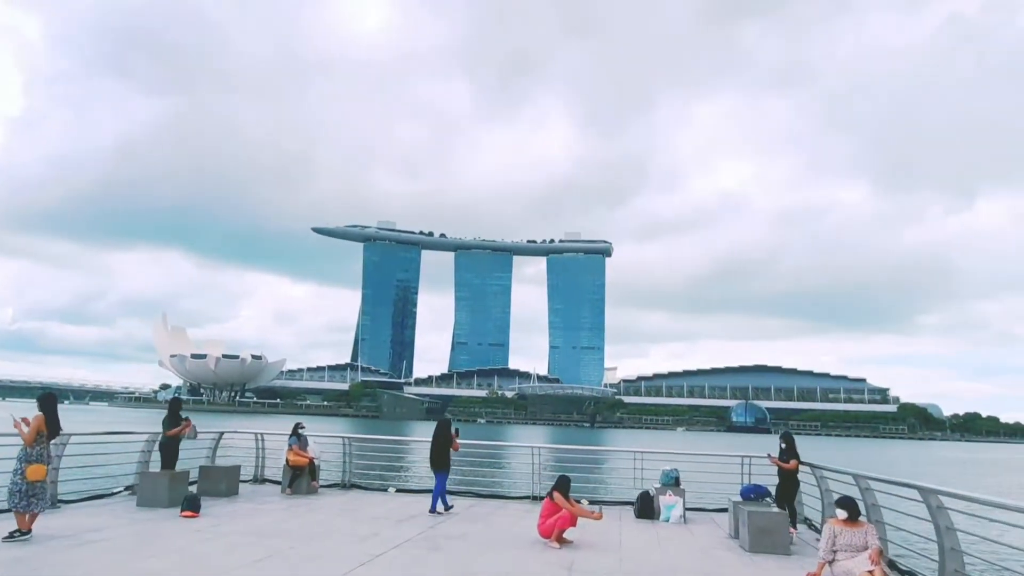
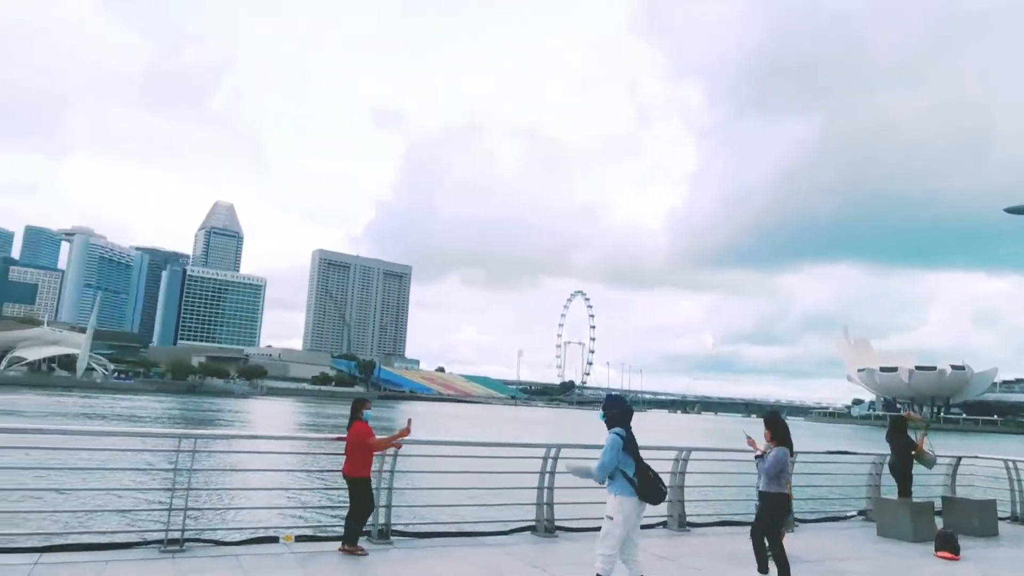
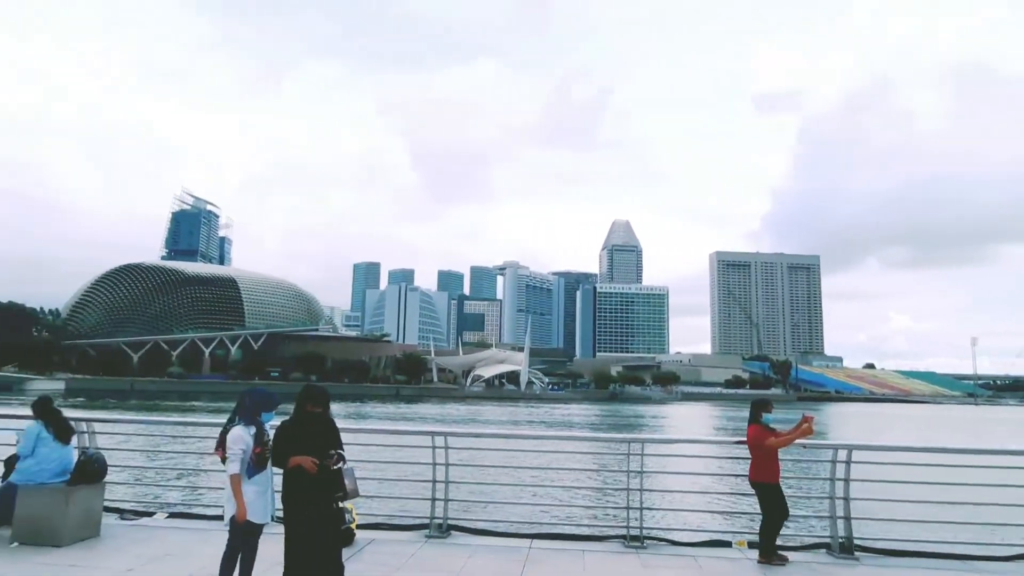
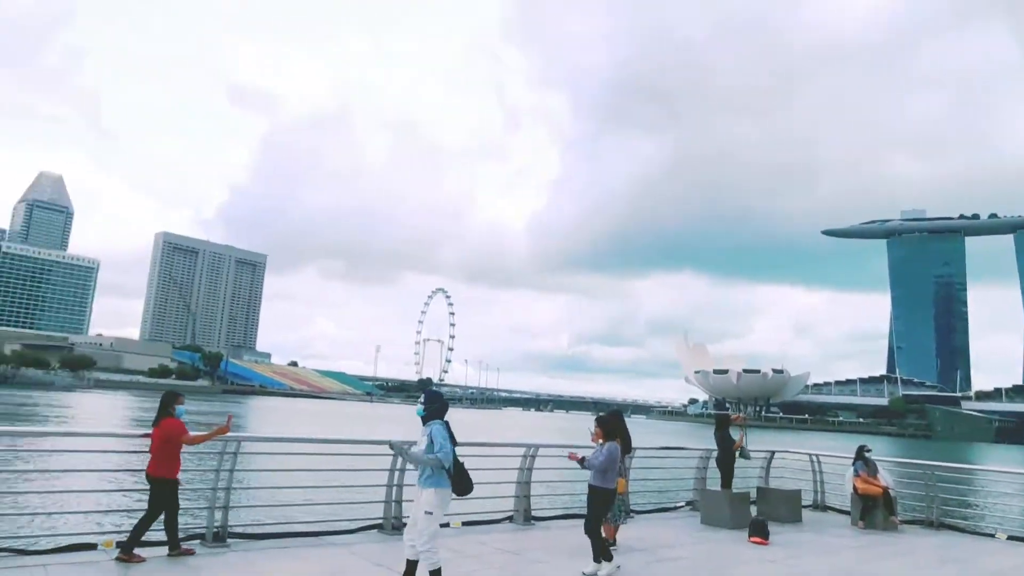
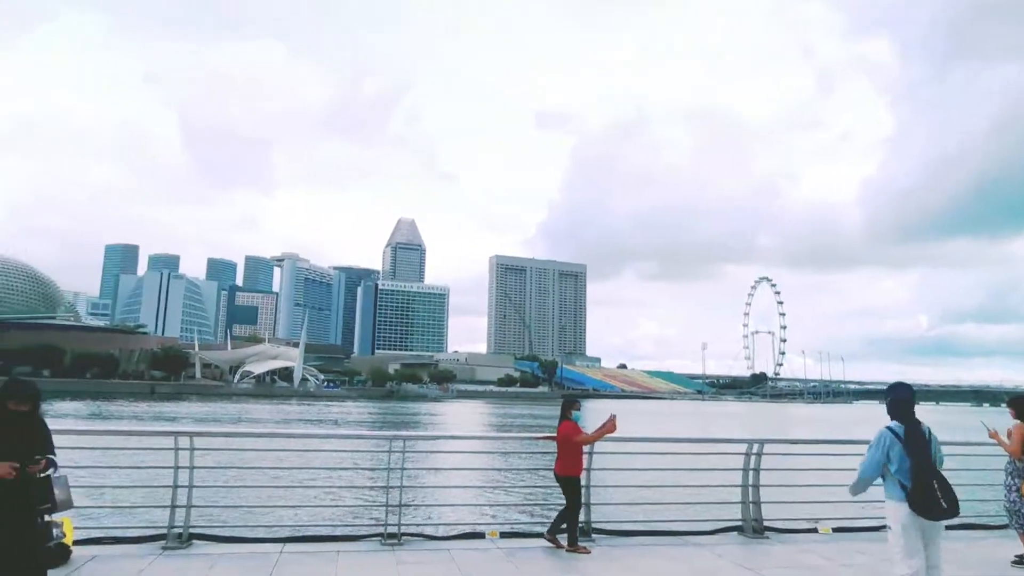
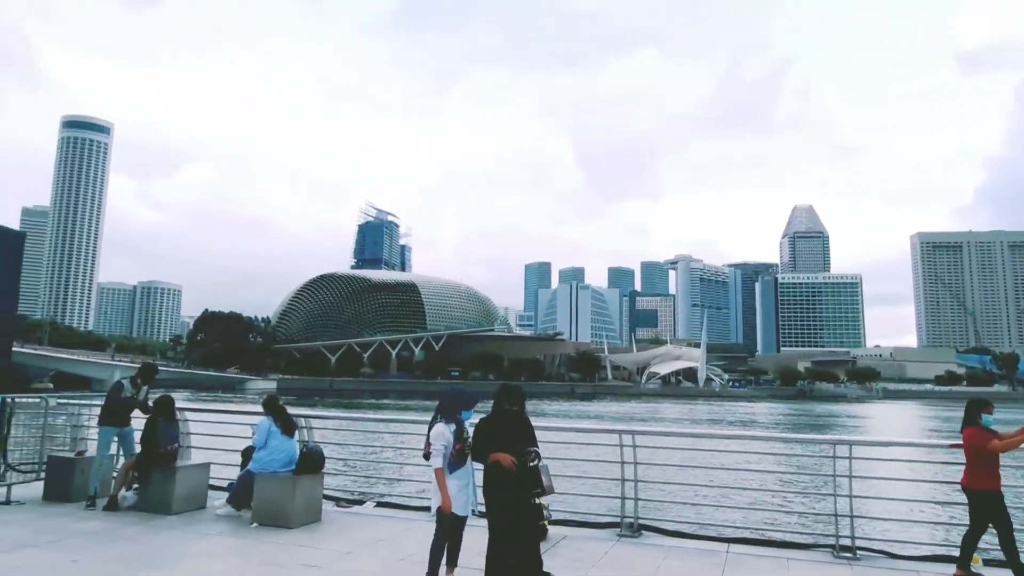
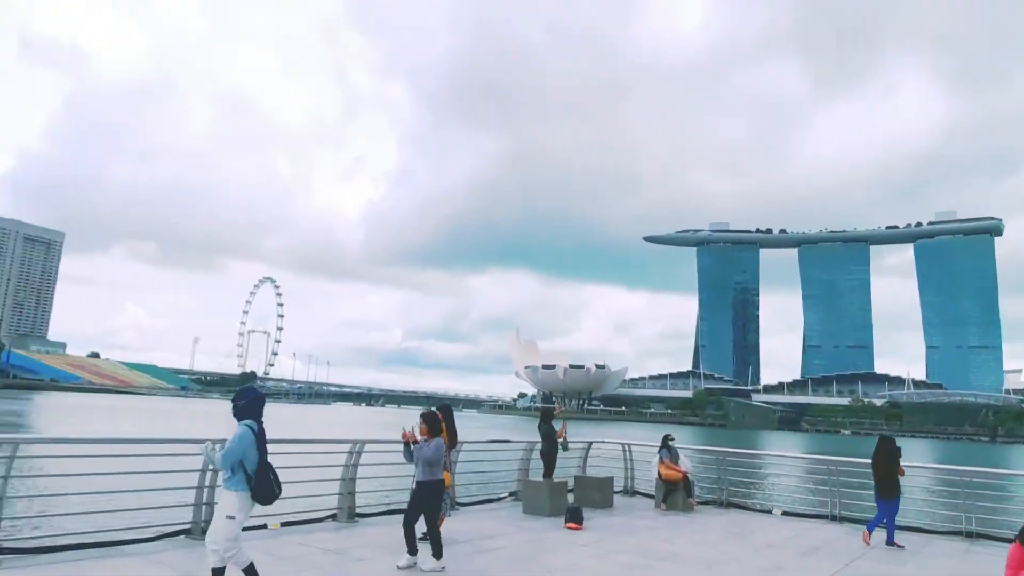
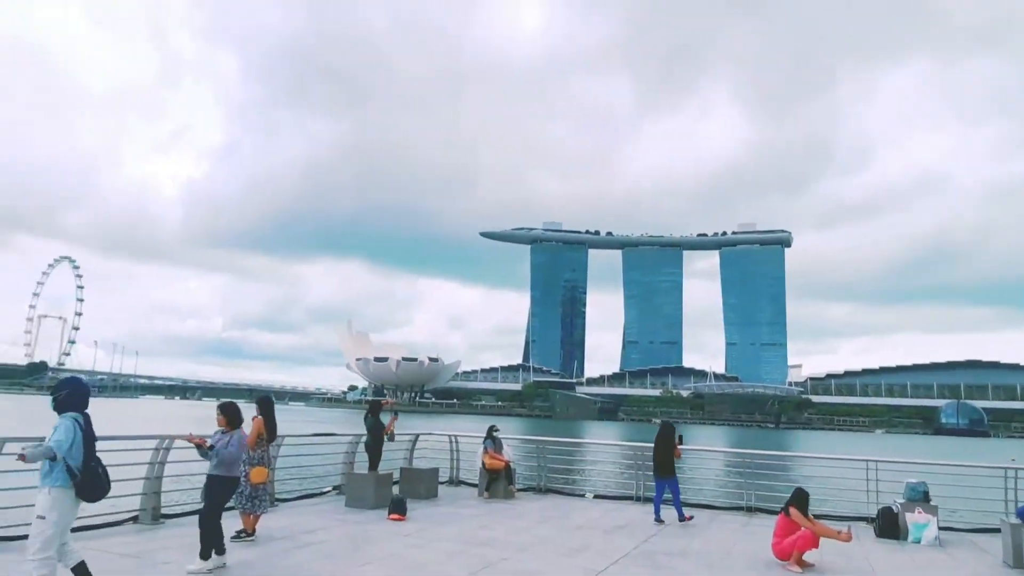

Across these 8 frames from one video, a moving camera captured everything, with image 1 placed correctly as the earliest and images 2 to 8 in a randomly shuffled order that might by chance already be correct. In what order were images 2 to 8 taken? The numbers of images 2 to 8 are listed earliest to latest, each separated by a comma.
8, 7, 4, 2, 5, 3, 6
